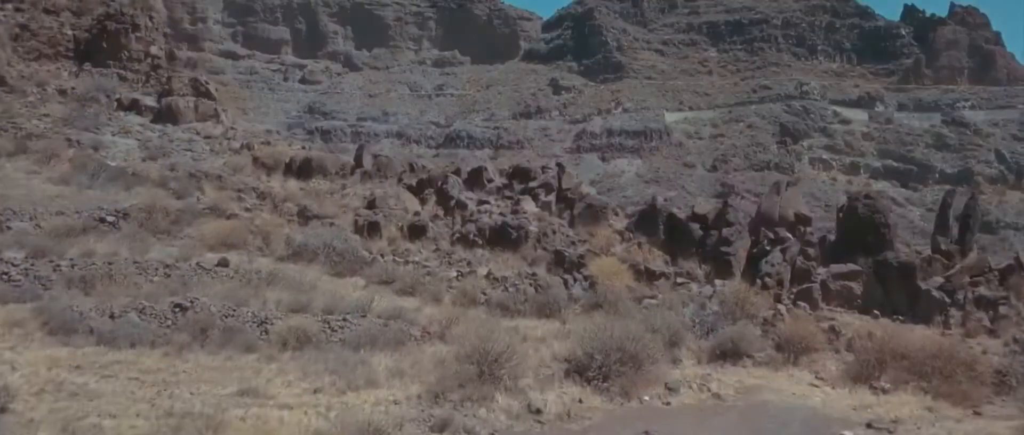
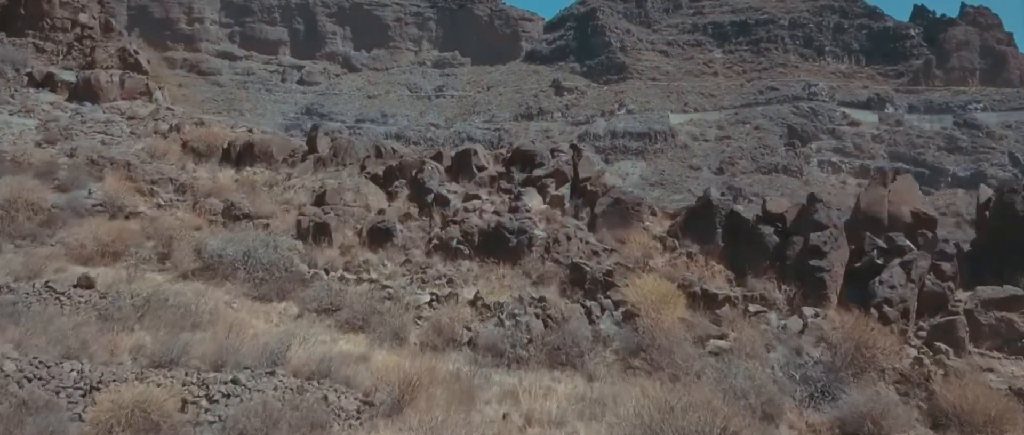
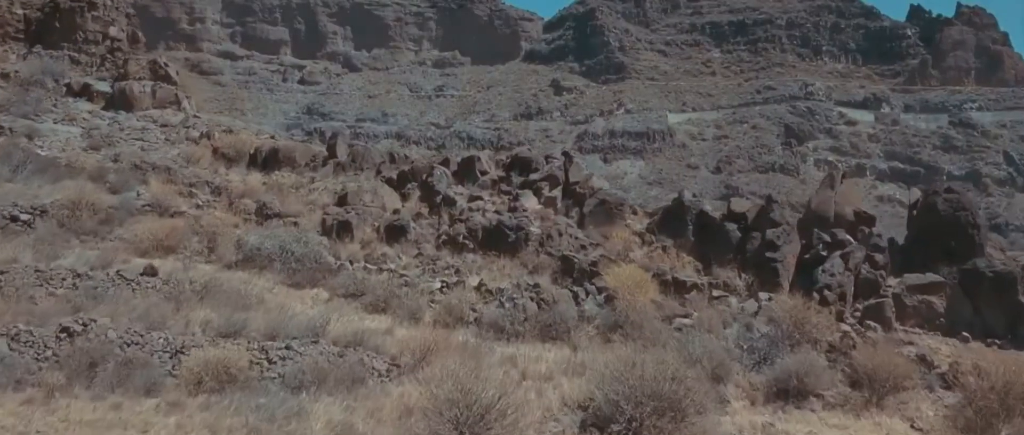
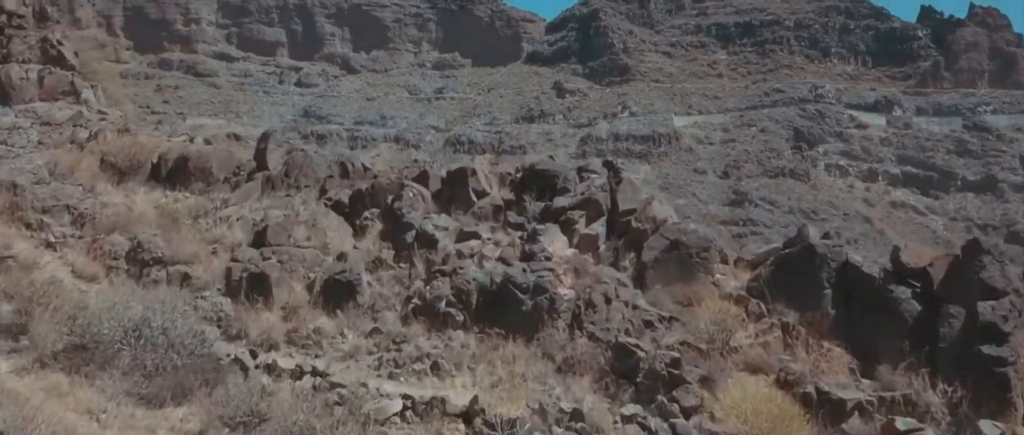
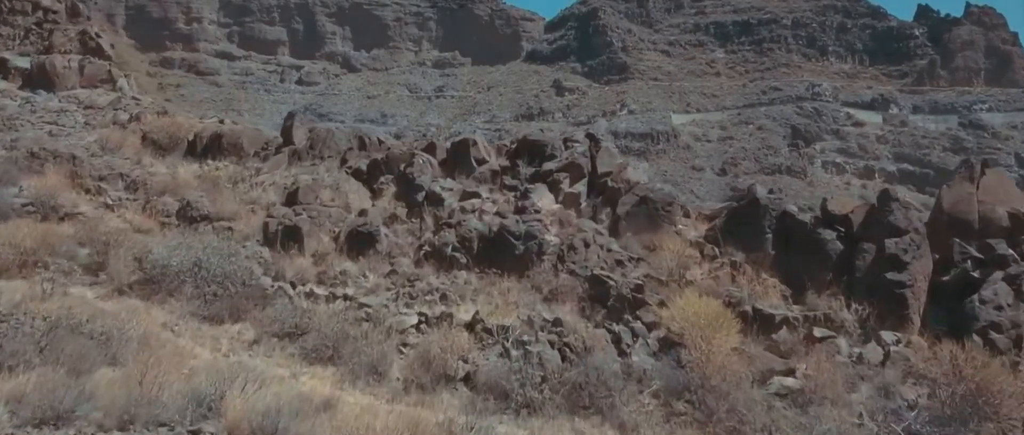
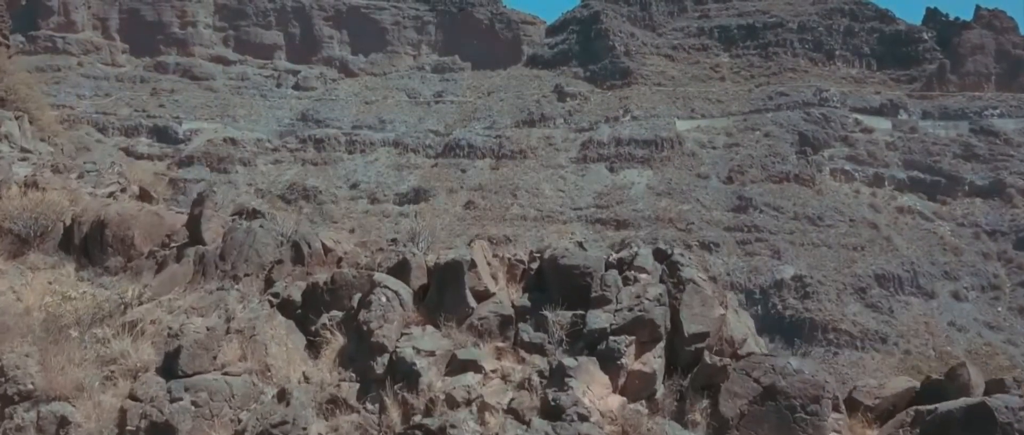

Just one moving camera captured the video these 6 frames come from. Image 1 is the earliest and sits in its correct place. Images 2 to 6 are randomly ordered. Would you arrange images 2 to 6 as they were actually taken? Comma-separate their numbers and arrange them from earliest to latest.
3, 2, 5, 4, 6
